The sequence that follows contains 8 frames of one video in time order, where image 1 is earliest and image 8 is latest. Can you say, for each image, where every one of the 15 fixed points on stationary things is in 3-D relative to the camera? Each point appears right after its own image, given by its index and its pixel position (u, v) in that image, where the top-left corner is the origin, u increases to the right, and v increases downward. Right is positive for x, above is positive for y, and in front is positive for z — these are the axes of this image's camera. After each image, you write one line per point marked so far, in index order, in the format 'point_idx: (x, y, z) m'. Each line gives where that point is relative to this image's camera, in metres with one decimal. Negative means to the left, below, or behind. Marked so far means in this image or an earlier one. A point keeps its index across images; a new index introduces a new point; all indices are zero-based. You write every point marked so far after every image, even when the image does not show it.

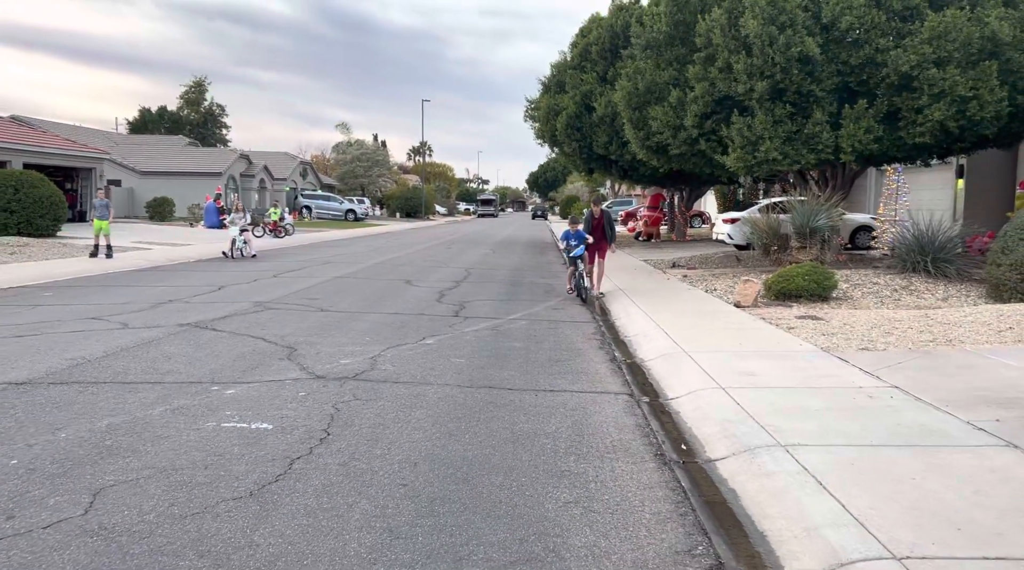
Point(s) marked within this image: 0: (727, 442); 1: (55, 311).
0: (+1.5, -1.1, +6.0) m
1: (-6.2, -0.3, +11.7) m
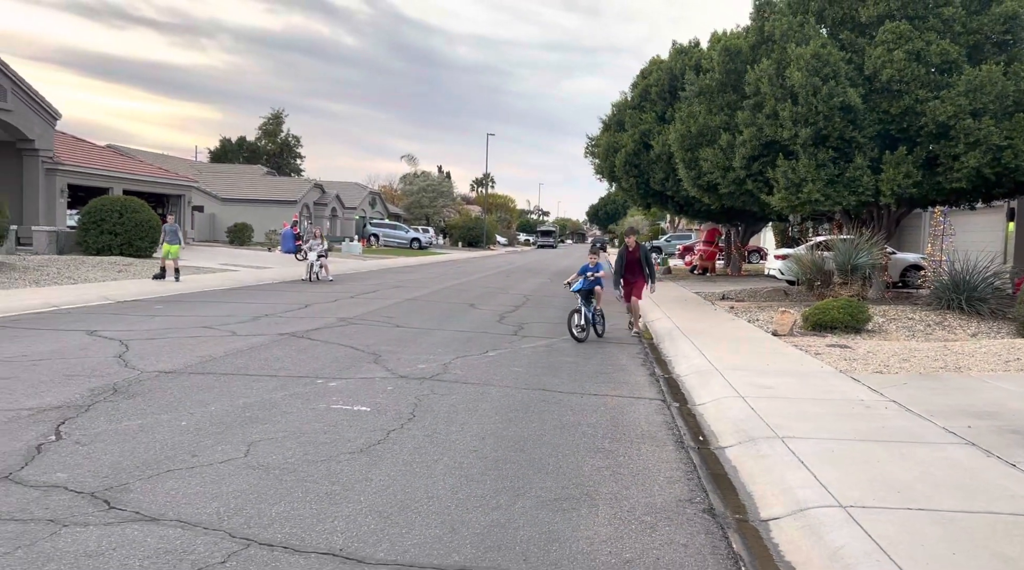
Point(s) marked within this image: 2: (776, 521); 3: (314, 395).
0: (+1.9, -1.3, +7.3) m
1: (-5.4, -0.5, +13.6) m
2: (+1.6, -1.4, +5.2) m
3: (-1.8, -1.0, +8.0) m
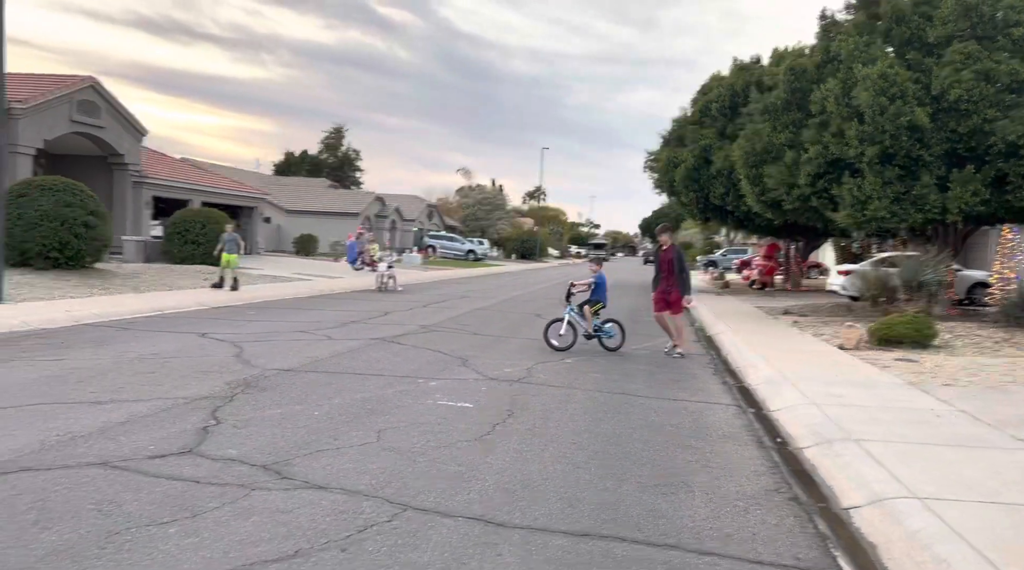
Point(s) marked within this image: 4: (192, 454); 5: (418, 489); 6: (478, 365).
0: (+2.8, -1.4, +7.9) m
1: (-4.2, -0.7, +14.6) m
2: (+2.3, -1.5, +5.8) m
3: (-0.9, -1.1, +8.8) m
4: (-2.1, -1.1, +5.6) m
5: (-0.6, -1.2, +5.4) m
6: (-0.4, -1.0, +11.2) m
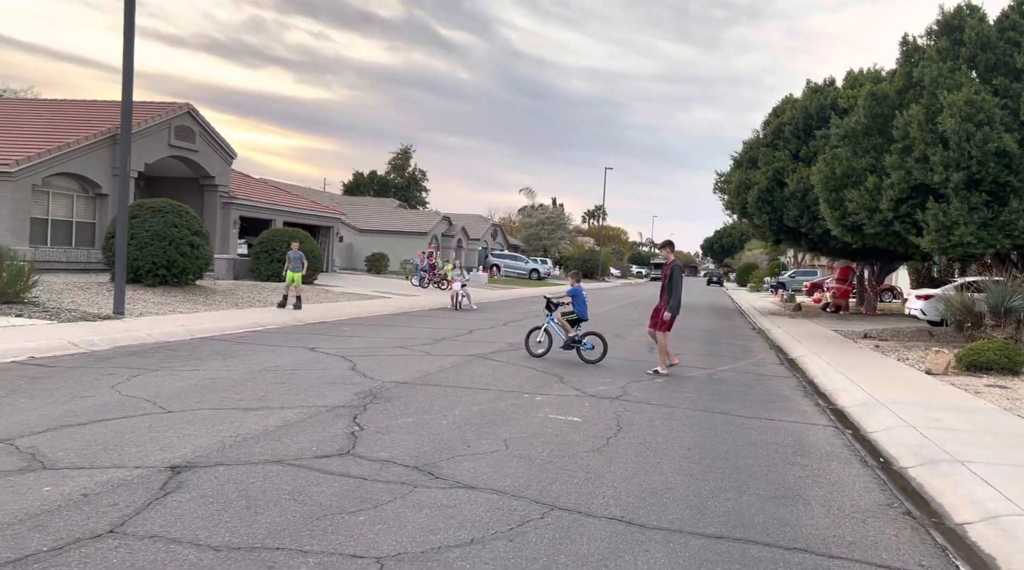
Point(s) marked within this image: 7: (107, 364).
0: (+3.8, -1.6, +8.2) m
1: (-2.6, -1.0, +15.4) m
2: (+3.3, -1.7, +6.1) m
3: (+0.2, -1.3, +9.3) m
4: (-1.2, -1.2, +6.3) m
5: (+0.3, -1.4, +5.9) m
6: (+0.9, -1.3, +11.7) m
7: (-4.8, -0.9, +10.1) m
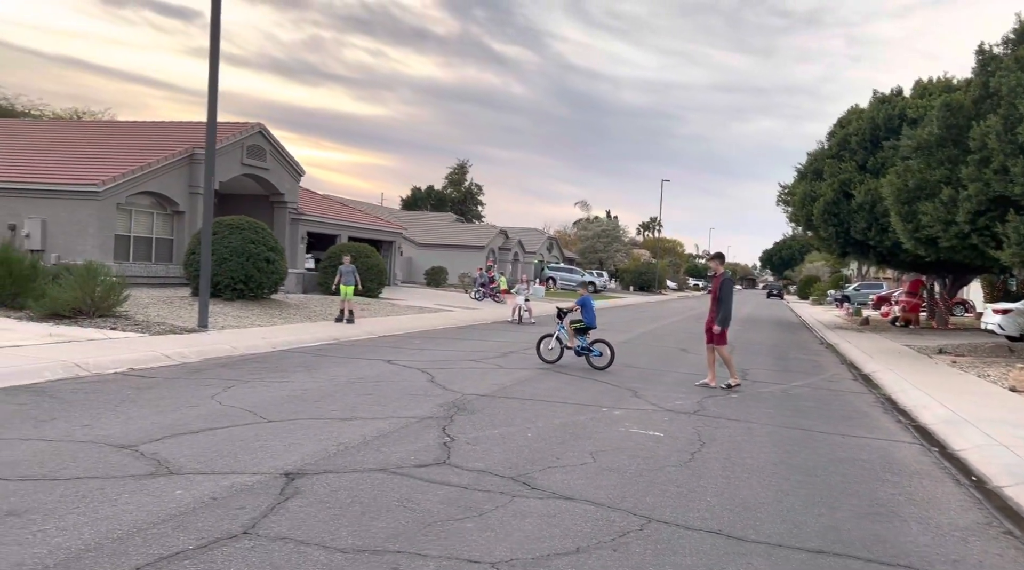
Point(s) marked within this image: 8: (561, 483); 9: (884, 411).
0: (+4.6, -1.8, +8.1) m
1: (-1.3, -1.2, +15.7) m
2: (+3.9, -1.8, +6.1) m
3: (+1.1, -1.5, +9.4) m
4: (-0.5, -1.4, +6.5) m
5: (+1.0, -1.5, +6.0) m
6: (+1.9, -1.5, +11.7) m
7: (-3.9, -1.1, +10.6) m
8: (+0.4, -1.4, +6.2) m
9: (+5.2, -1.8, +12.1) m
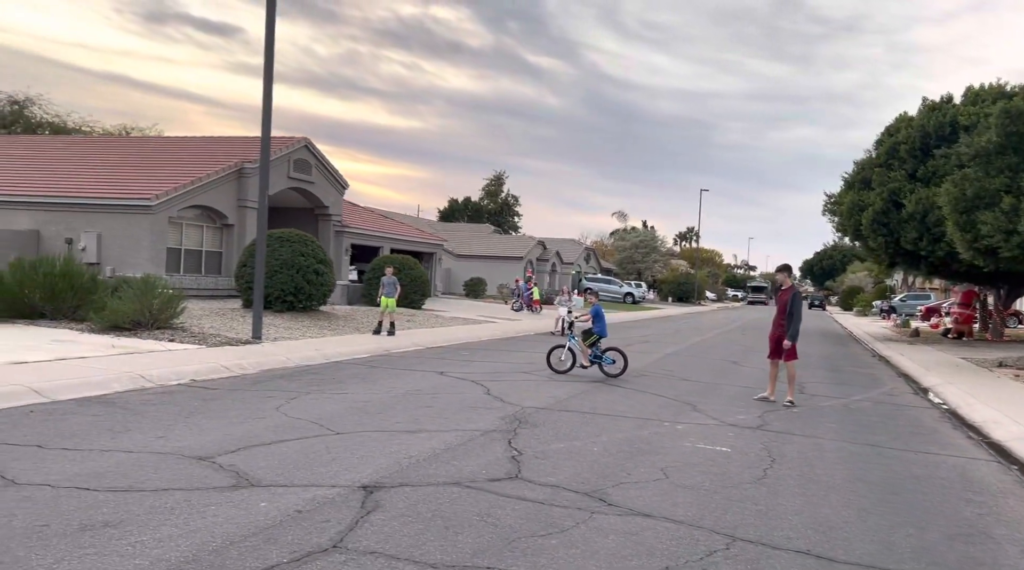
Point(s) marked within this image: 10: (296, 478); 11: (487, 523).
0: (+5.2, -1.9, +7.8) m
1: (-0.4, -1.5, +15.7) m
2: (+4.5, -1.9, +5.8) m
3: (+1.8, -1.6, +9.3) m
4: (+0.1, -1.5, +6.4) m
5: (+1.5, -1.6, +5.9) m
6: (+2.7, -1.7, +11.6) m
7: (-3.1, -1.3, +10.7) m
8: (+0.9, -1.5, +6.1) m
9: (+6.0, -1.9, +11.9) m
10: (-1.5, -1.3, +5.9) m
11: (-0.2, -1.4, +5.2) m
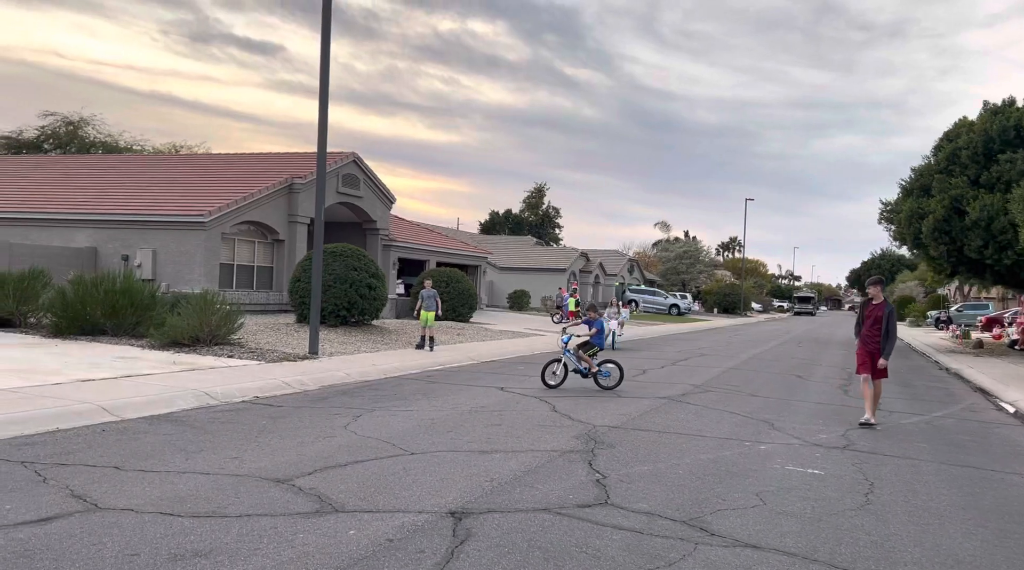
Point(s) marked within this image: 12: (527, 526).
0: (+5.9, -2.0, +7.2) m
1: (+0.7, -1.7, +15.3) m
2: (+5.1, -2.0, +5.3) m
3: (+2.5, -1.7, +8.9) m
4: (+0.7, -1.6, +6.1) m
5: (+2.1, -1.7, +5.5) m
6: (+3.5, -1.8, +11.1) m
7: (-2.3, -1.4, +10.5) m
8: (+1.5, -1.6, +5.7) m
9: (+6.9, -2.0, +11.2) m
10: (-0.9, -1.4, +5.6) m
11: (+0.4, -1.5, +4.8) m
12: (+0.1, -1.5, +5.3) m
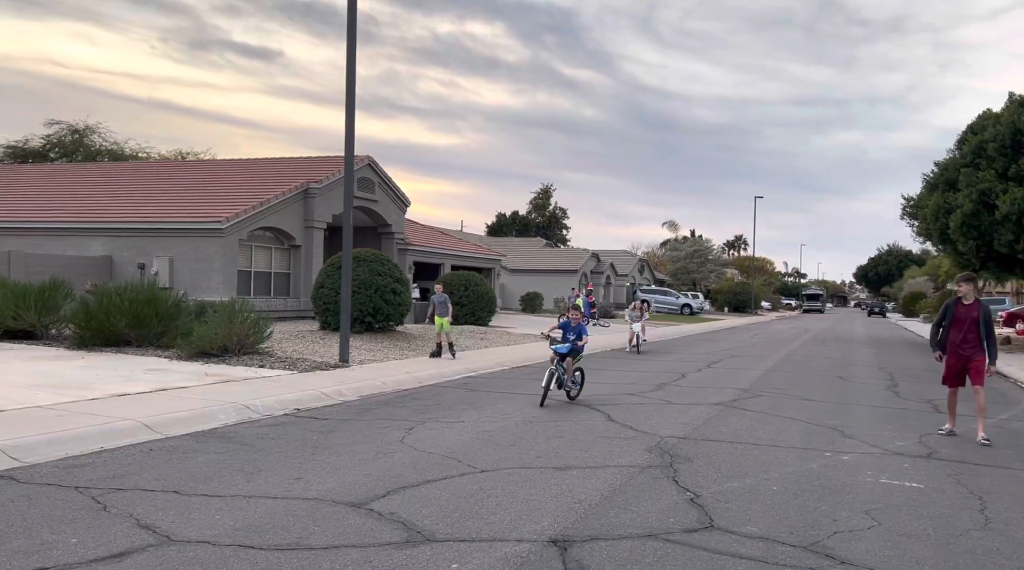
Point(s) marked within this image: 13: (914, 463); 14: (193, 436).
0: (+6.6, -1.9, +6.6) m
1: (+1.4, -1.7, +14.8) m
2: (+5.7, -1.9, +4.7) m
3: (+3.2, -1.7, +8.3) m
4: (+1.3, -1.6, +5.5) m
5: (+2.7, -1.6, +4.9) m
6: (+4.2, -1.8, +10.5) m
7: (-1.6, -1.5, +10.0) m
8: (+2.1, -1.6, +5.2) m
9: (+7.6, -2.0, +10.6) m
10: (-0.2, -1.5, +5.1) m
11: (+1.0, -1.5, +4.3) m
12: (+0.7, -1.5, +4.8) m
13: (+3.9, -1.7, +8.6) m
14: (-3.1, -1.4, +8.3) m
